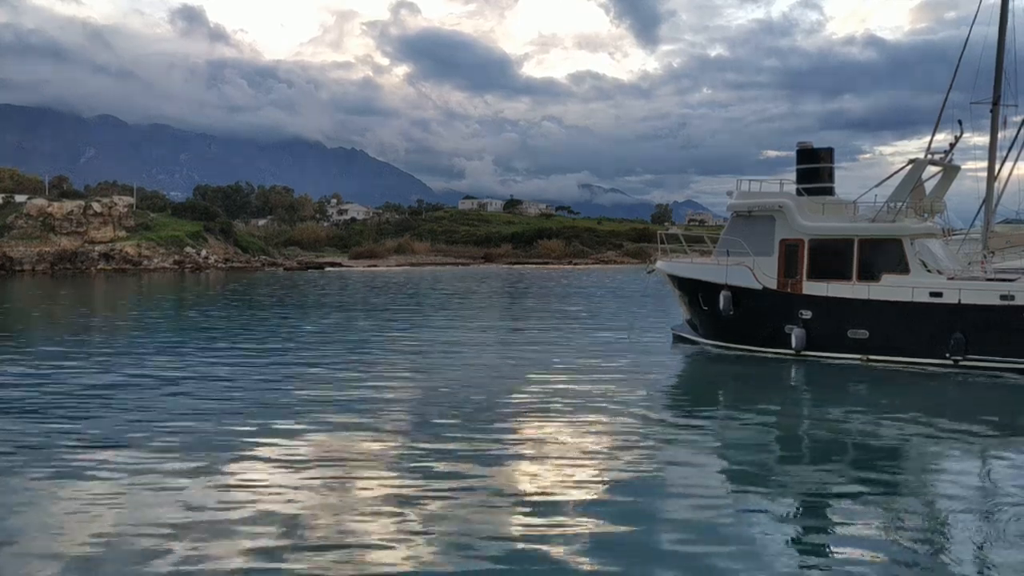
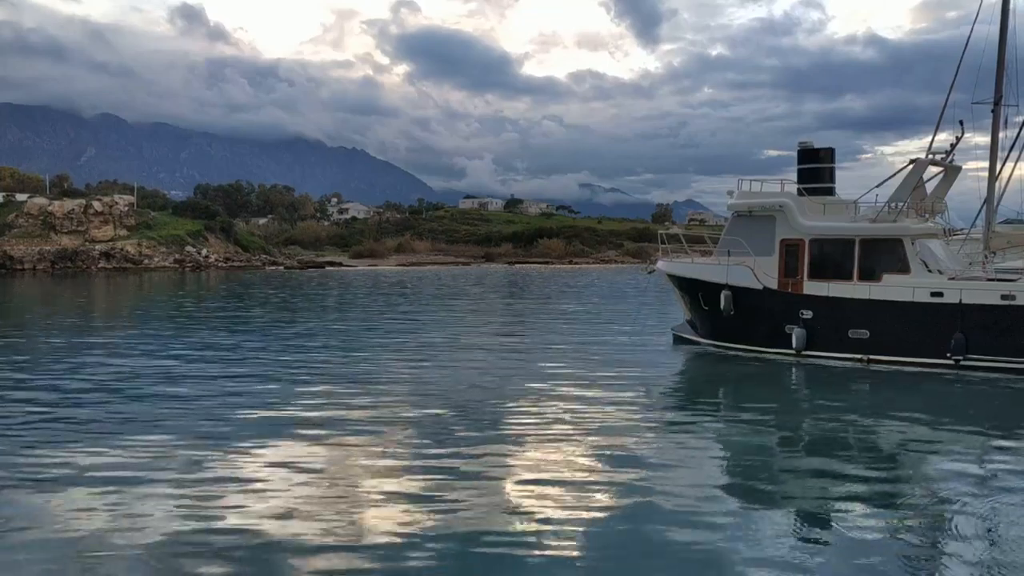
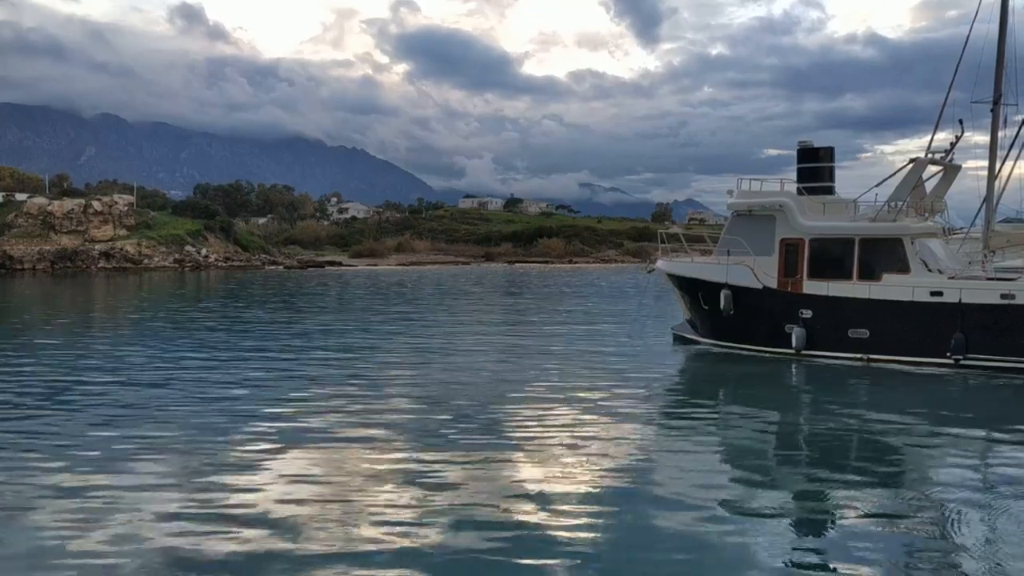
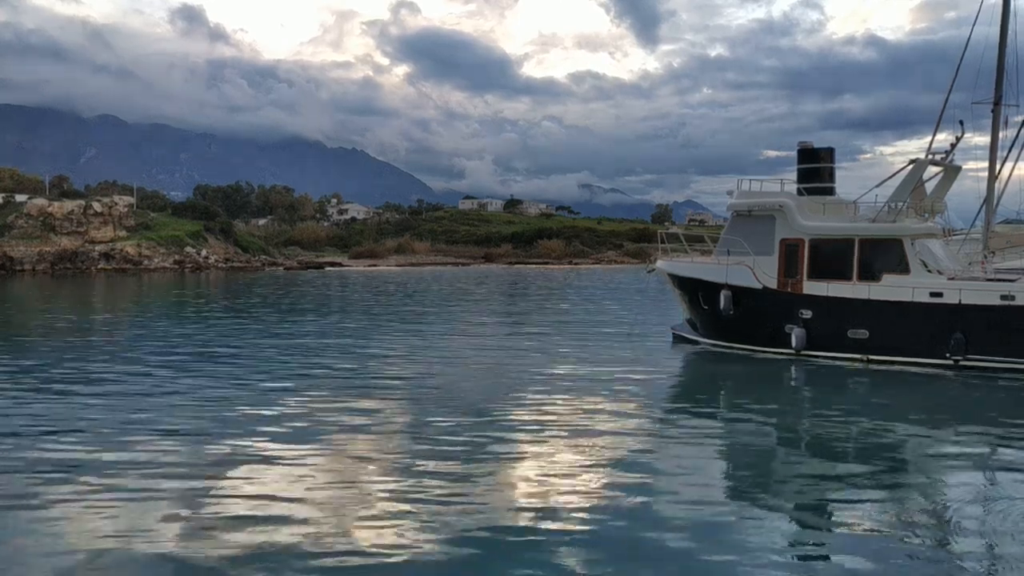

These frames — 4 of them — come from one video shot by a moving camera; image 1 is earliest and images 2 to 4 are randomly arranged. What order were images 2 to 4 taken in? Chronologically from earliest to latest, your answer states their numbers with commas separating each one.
4, 2, 3
